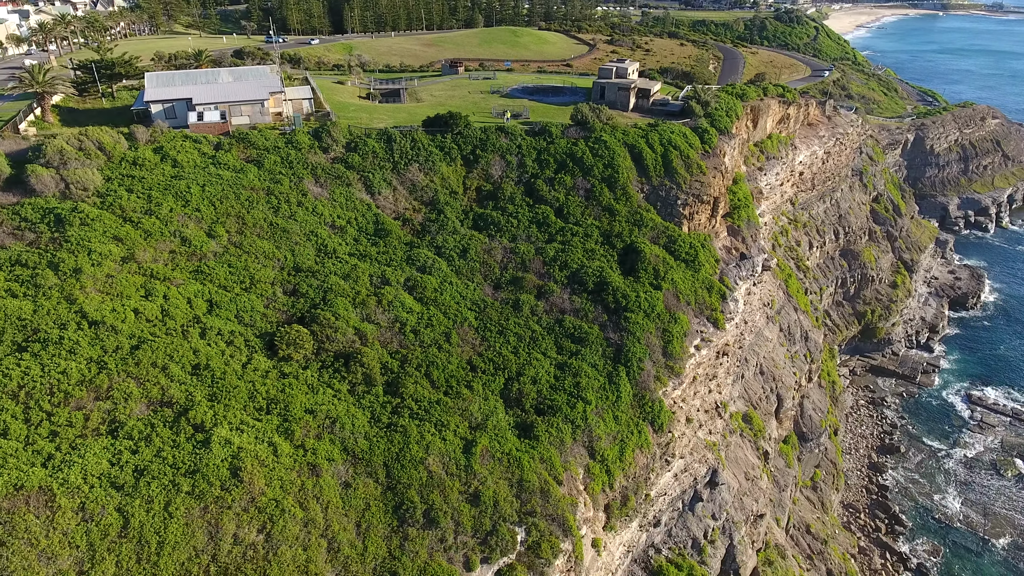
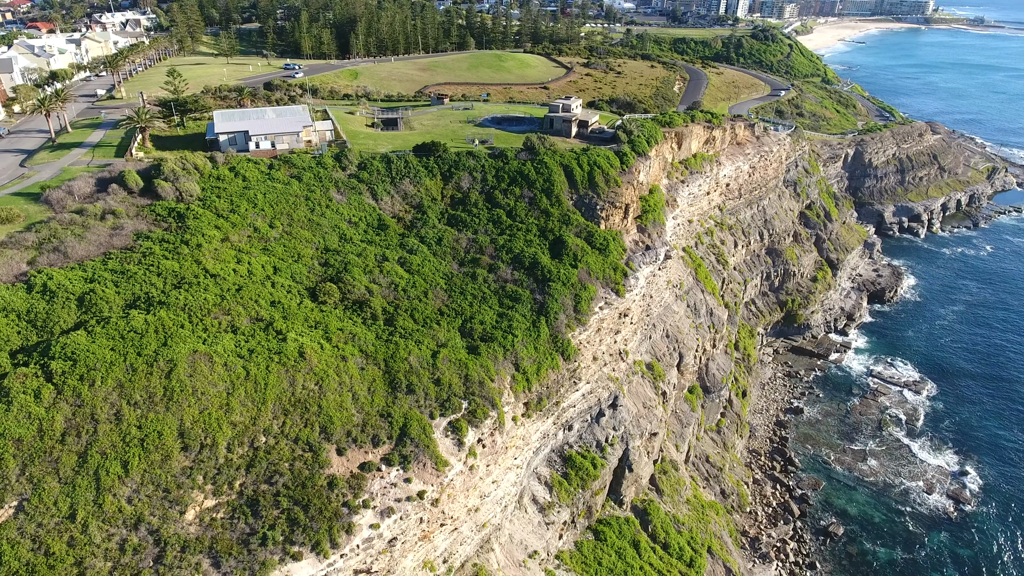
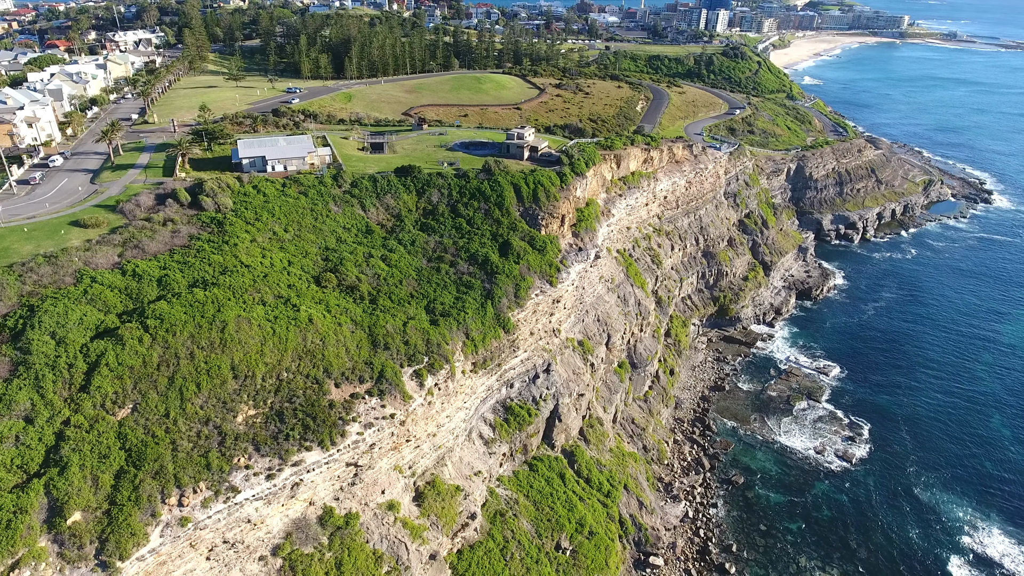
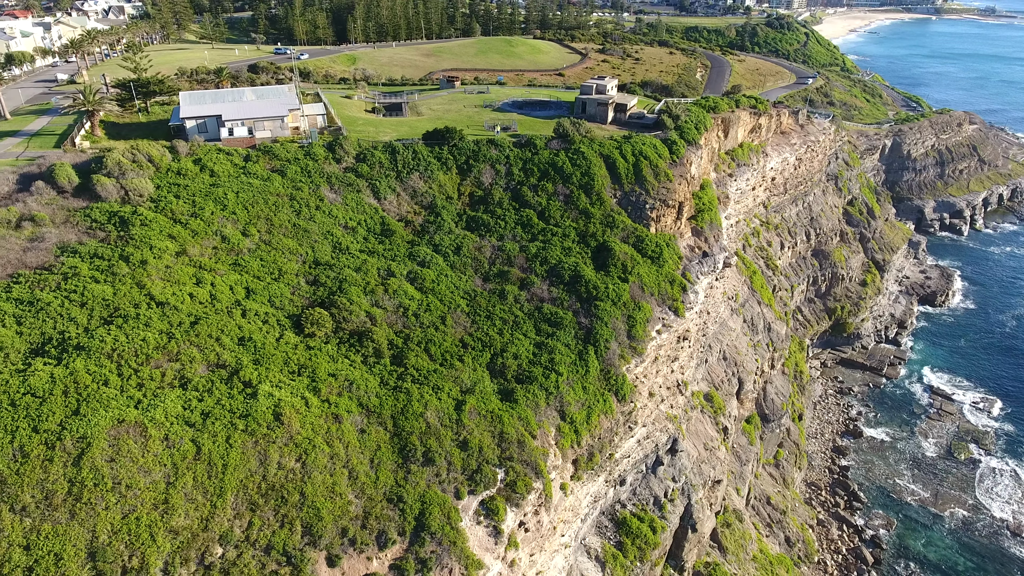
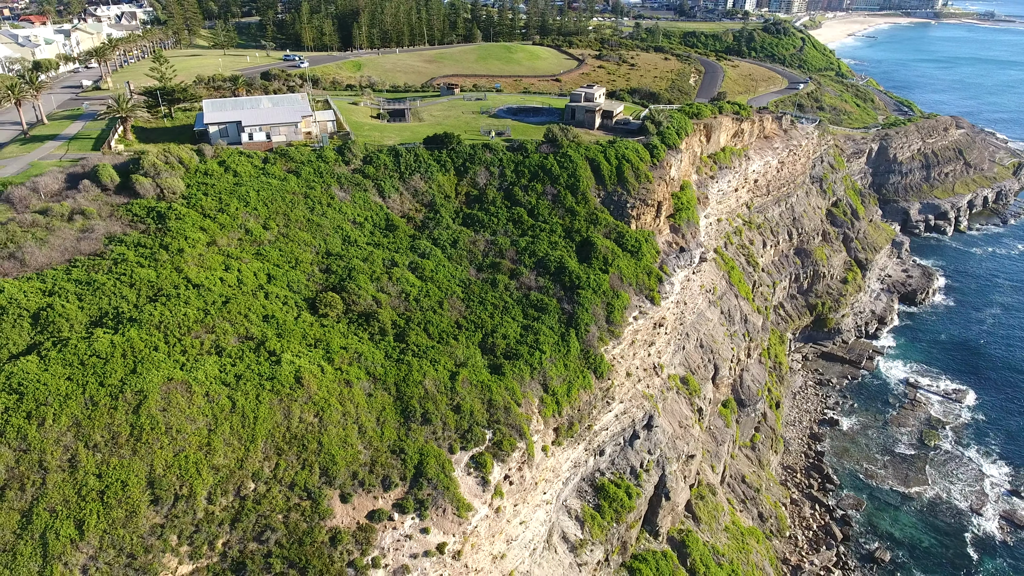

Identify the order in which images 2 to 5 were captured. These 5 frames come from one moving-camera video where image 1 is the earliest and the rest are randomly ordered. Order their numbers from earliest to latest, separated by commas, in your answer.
4, 5, 2, 3
